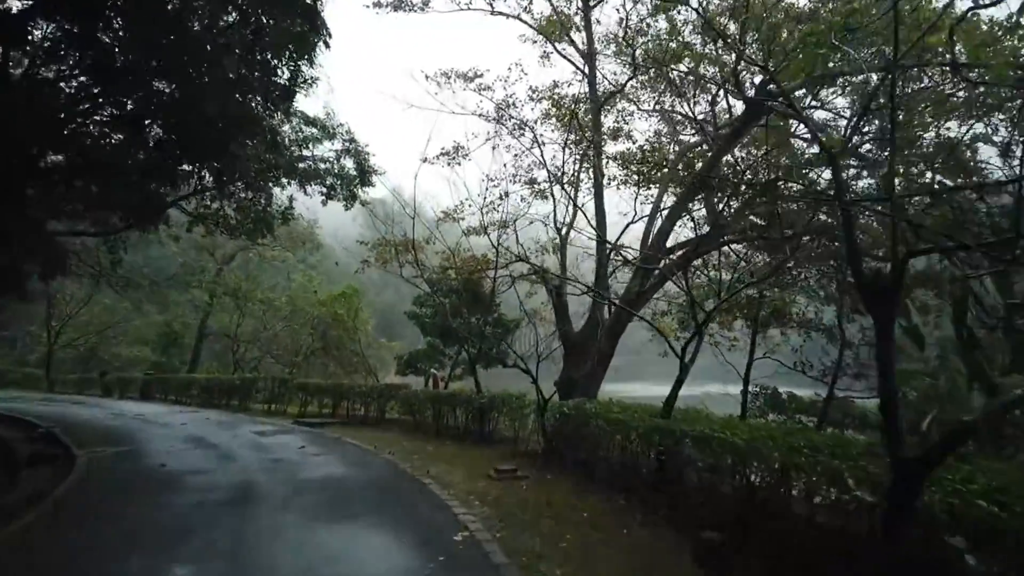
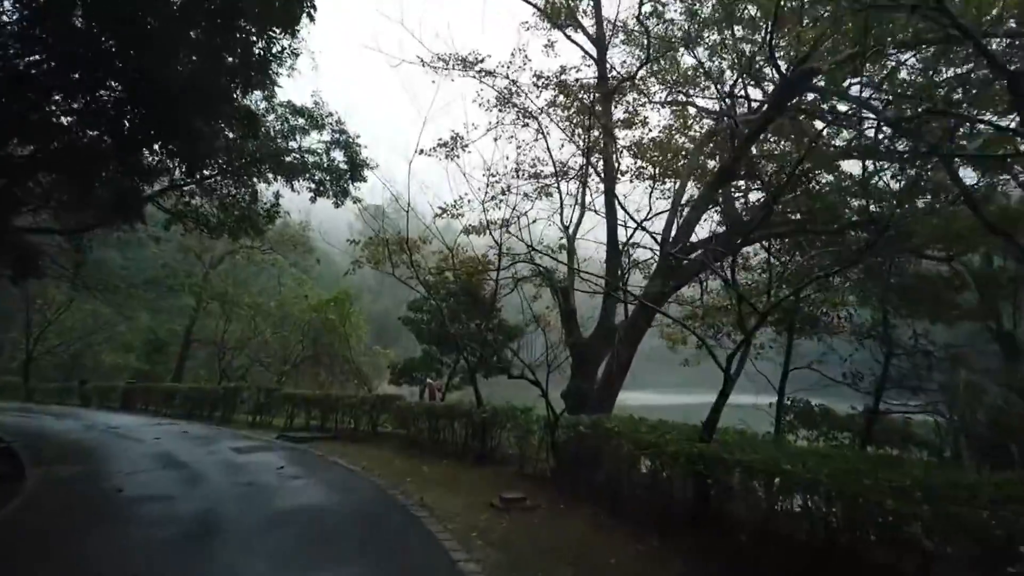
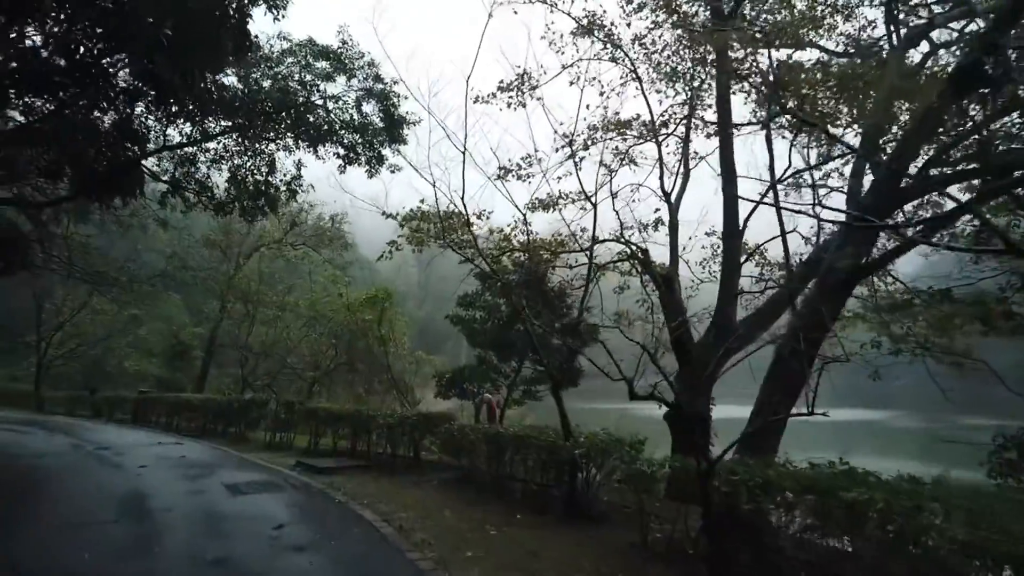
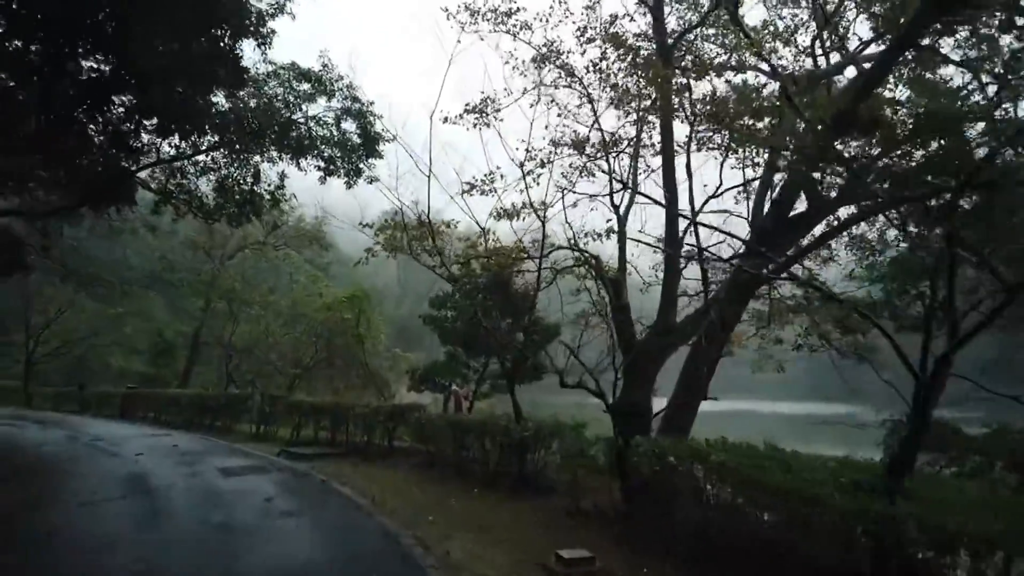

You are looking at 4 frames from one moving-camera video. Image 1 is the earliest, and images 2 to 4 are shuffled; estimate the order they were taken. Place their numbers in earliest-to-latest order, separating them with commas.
2, 4, 3
